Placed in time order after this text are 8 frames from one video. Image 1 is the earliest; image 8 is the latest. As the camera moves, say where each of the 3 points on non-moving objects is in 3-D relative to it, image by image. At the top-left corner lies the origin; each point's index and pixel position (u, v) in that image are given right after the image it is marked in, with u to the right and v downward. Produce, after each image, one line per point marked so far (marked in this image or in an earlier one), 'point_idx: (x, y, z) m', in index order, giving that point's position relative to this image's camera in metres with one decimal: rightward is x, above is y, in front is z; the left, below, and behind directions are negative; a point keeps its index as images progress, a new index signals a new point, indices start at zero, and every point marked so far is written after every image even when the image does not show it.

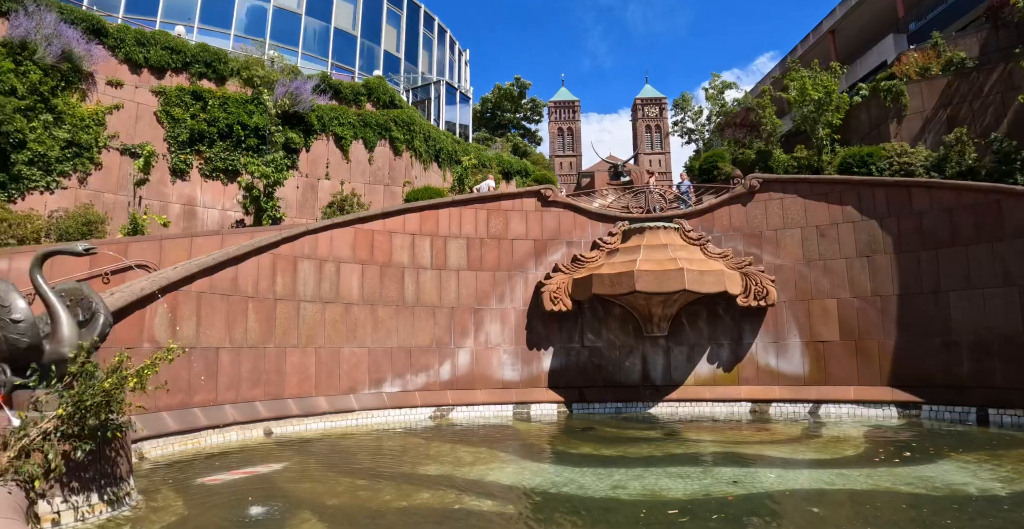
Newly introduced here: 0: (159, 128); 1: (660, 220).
0: (-8.5, +3.3, +13.8) m
1: (+3.3, +1.0, +13.3) m
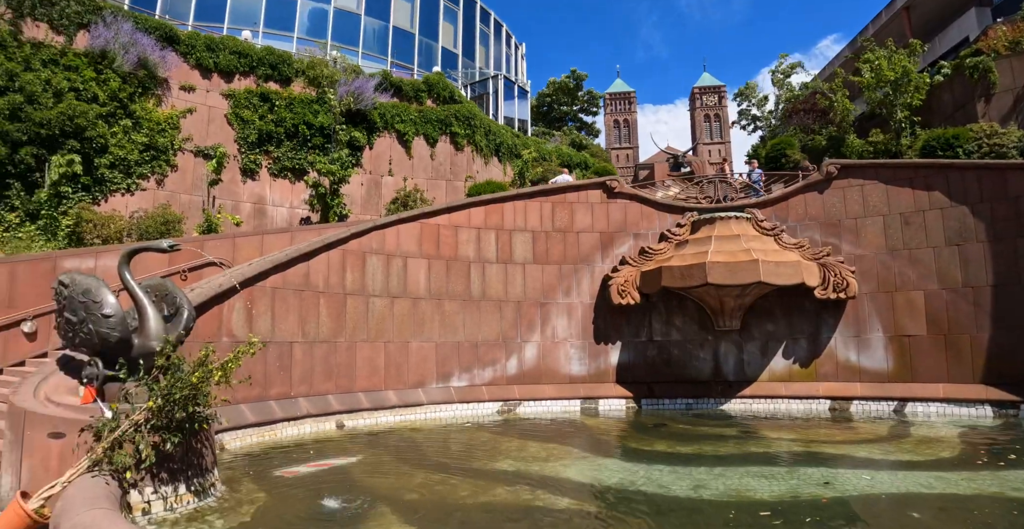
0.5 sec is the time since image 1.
0: (-7.0, +3.4, +14.3) m
1: (+4.7, +1.2, +12.6) m
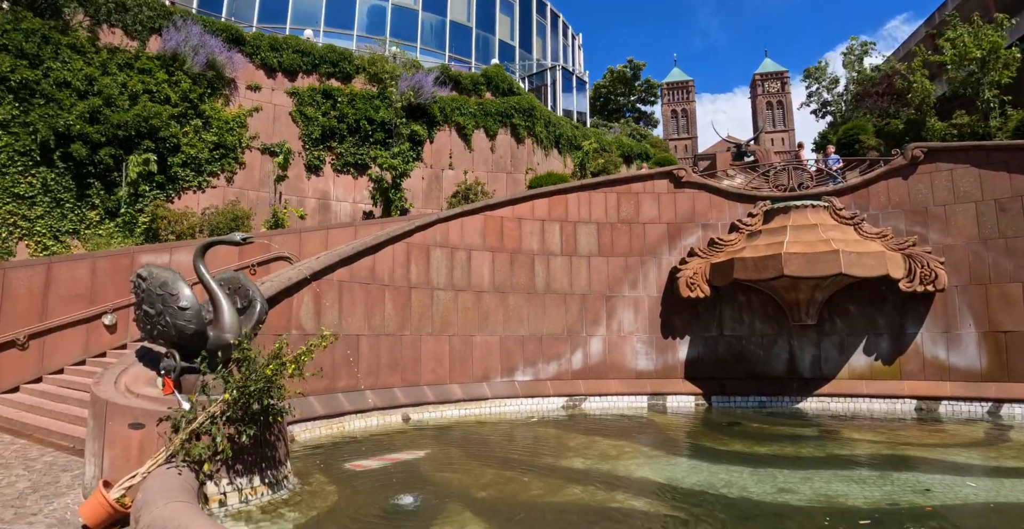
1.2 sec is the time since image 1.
0: (-5.5, +3.5, +14.6) m
1: (+6.0, +1.3, +11.9) m
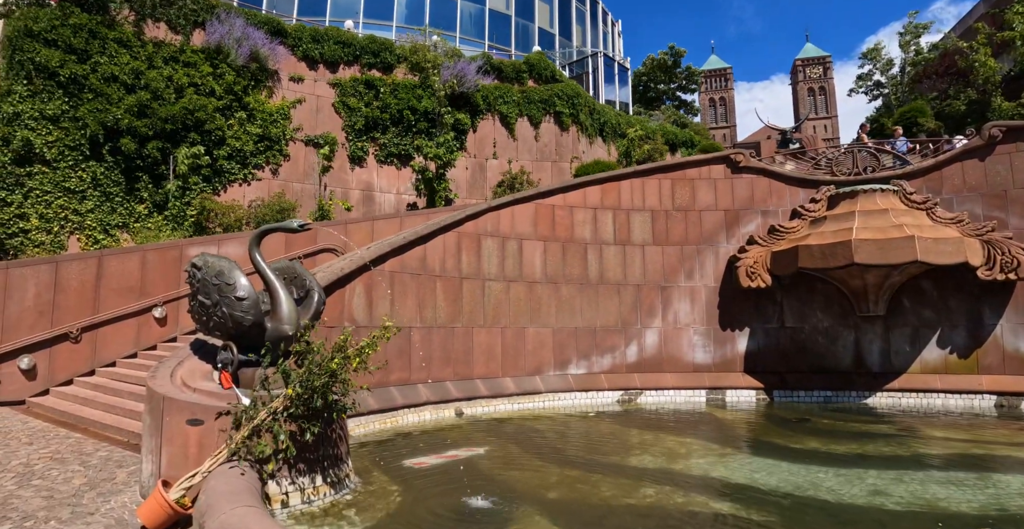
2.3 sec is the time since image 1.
0: (-4.4, +3.7, +14.4) m
1: (+7.0, +1.6, +11.1) m
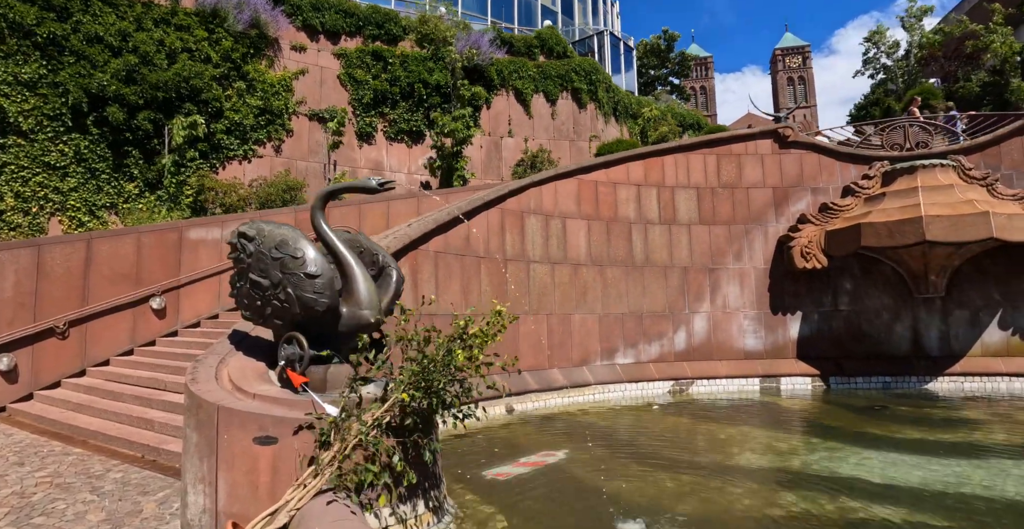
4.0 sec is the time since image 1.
0: (-3.9, +4.0, +13.2) m
1: (+7.6, +2.0, +10.4) m
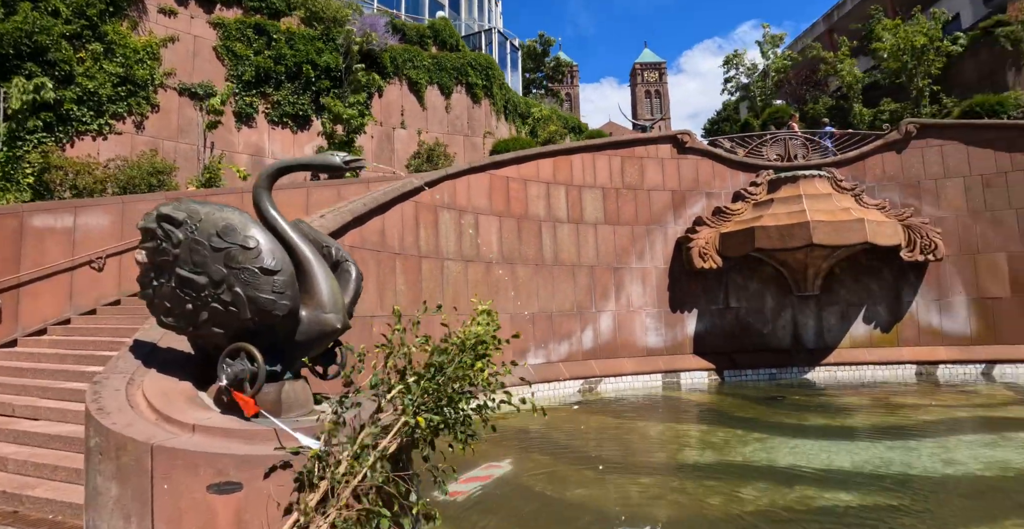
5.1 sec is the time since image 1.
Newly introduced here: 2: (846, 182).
0: (-6.0, +4.1, +11.7) m
1: (+5.8, +2.0, +11.5) m
2: (+6.5, +1.6, +11.1) m
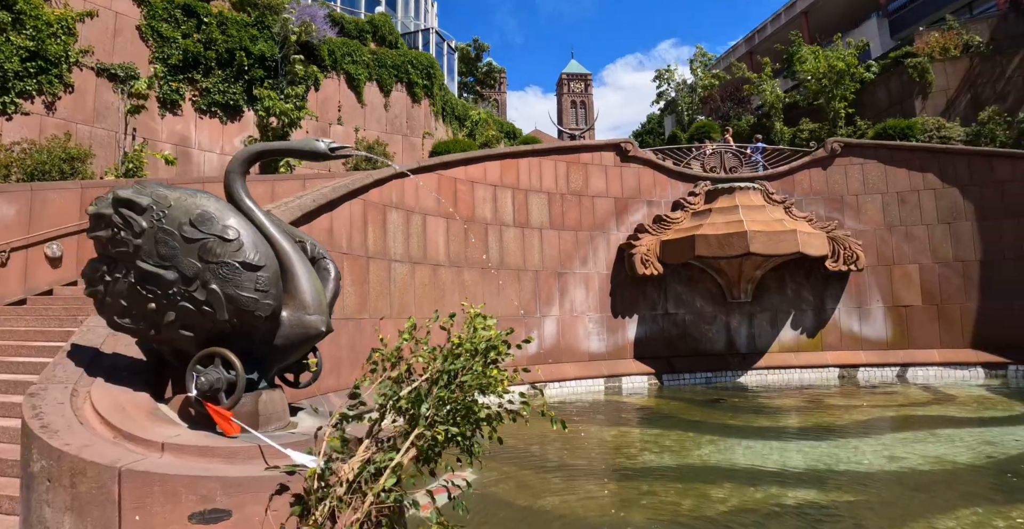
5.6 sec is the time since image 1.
0: (-7.0, +4.1, +10.7) m
1: (+4.7, +1.8, +12.0) m
2: (+5.4, +1.5, +11.7) m
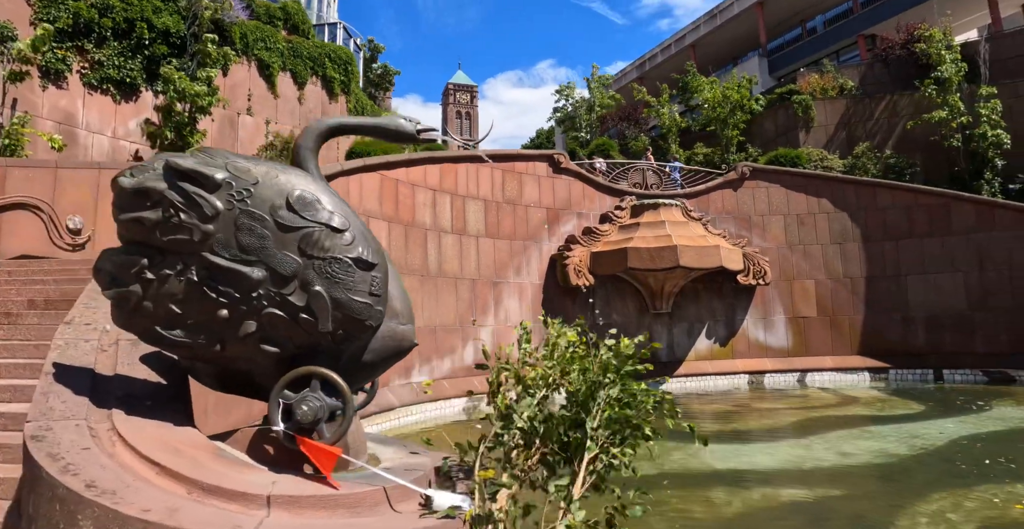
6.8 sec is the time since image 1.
0: (-8.0, +4.1, +9.0) m
1: (+3.2, +1.5, +12.6) m
2: (+3.9, +1.2, +12.5) m
